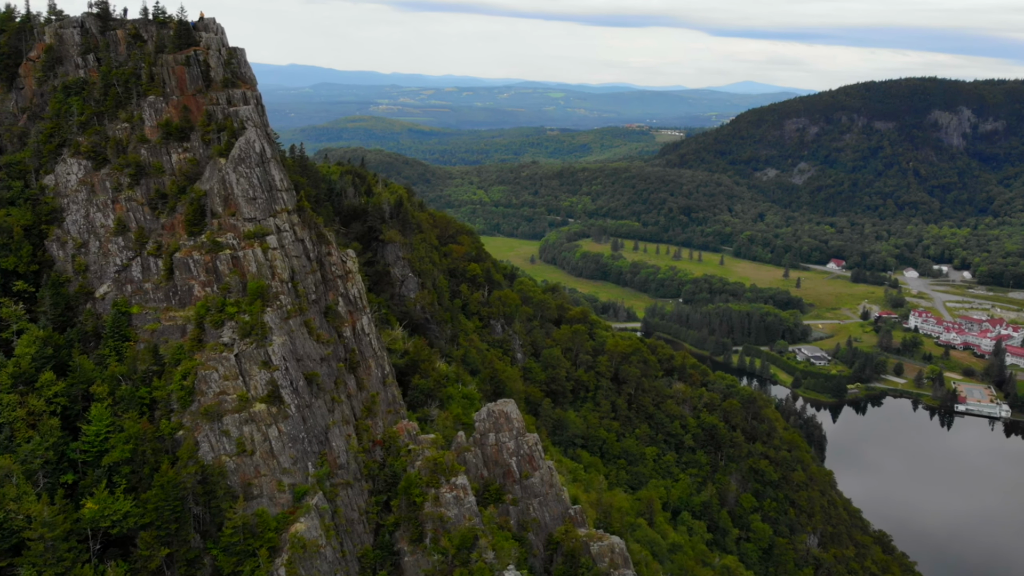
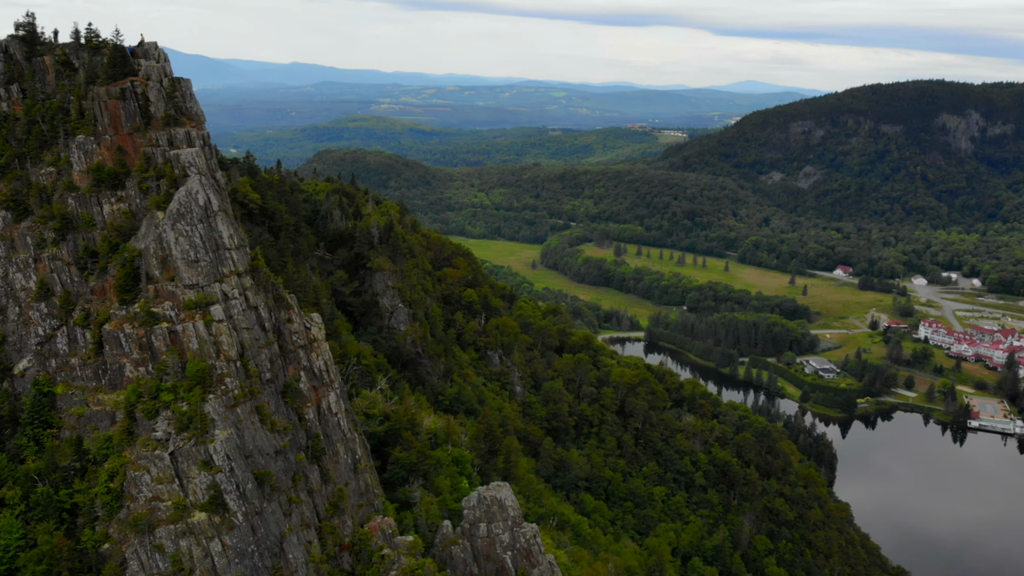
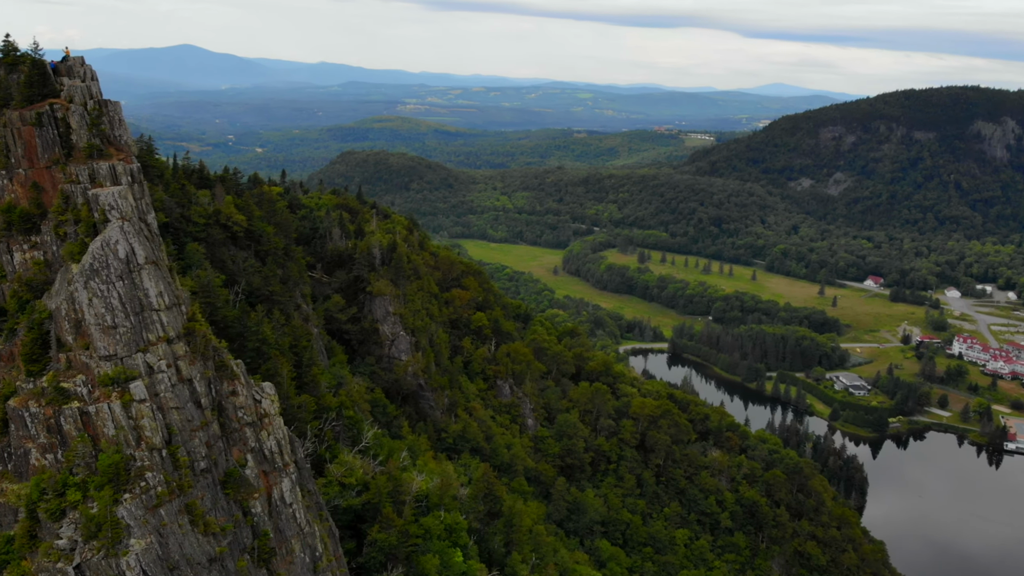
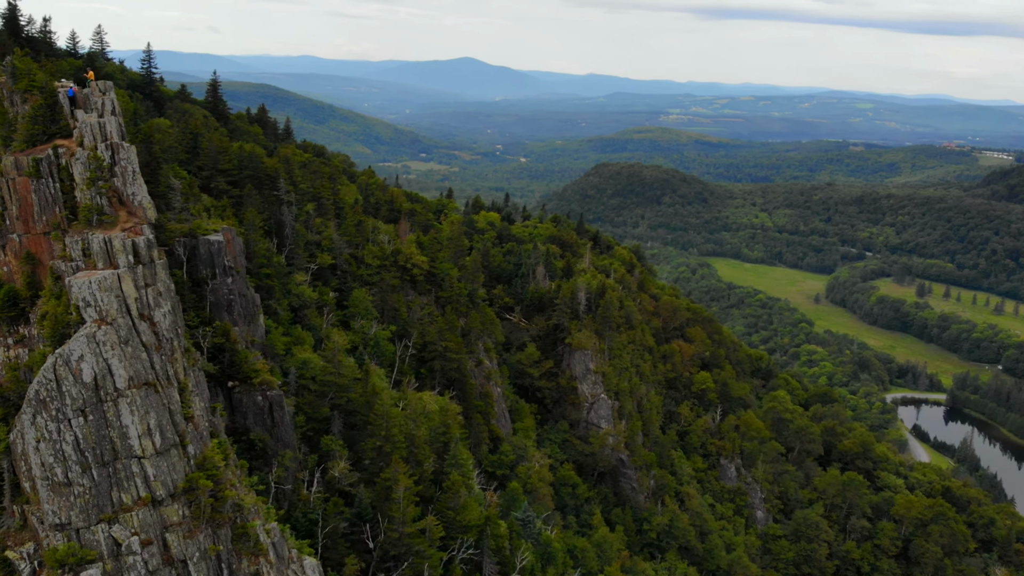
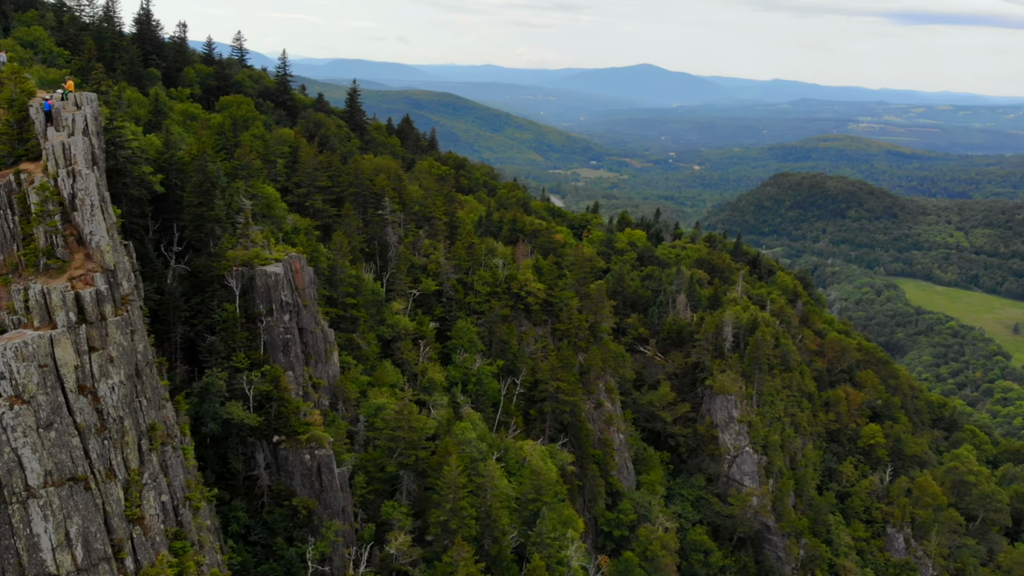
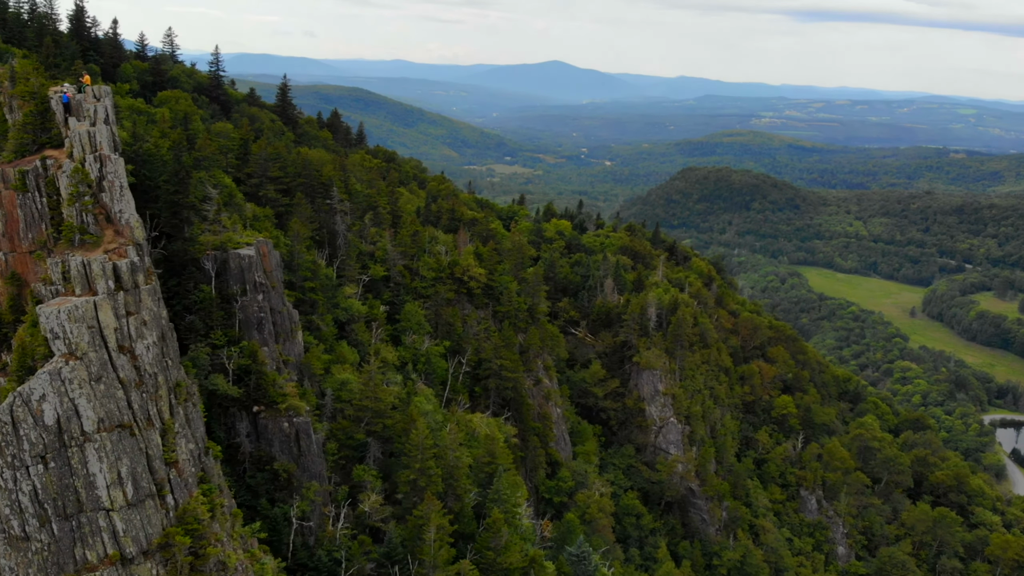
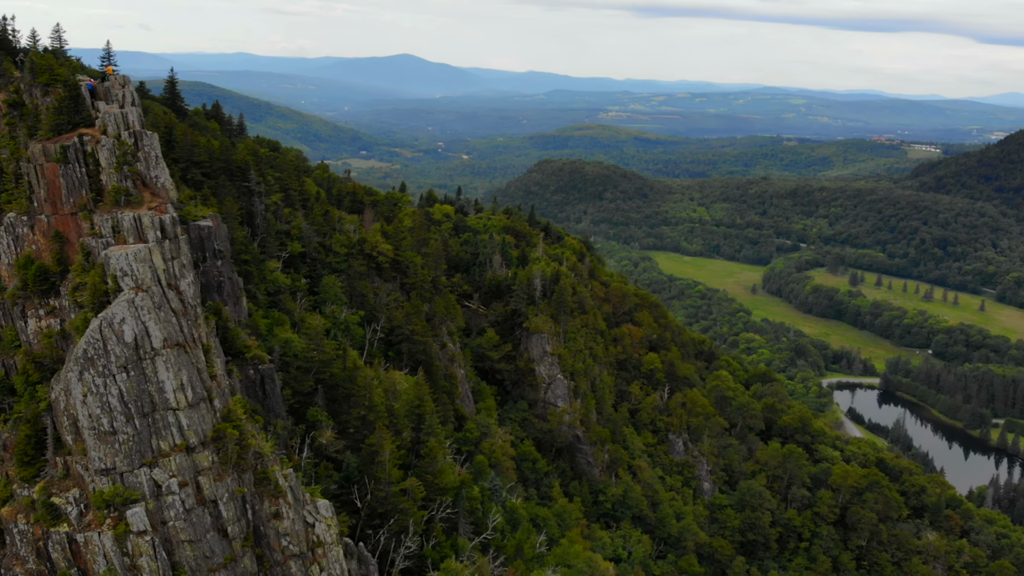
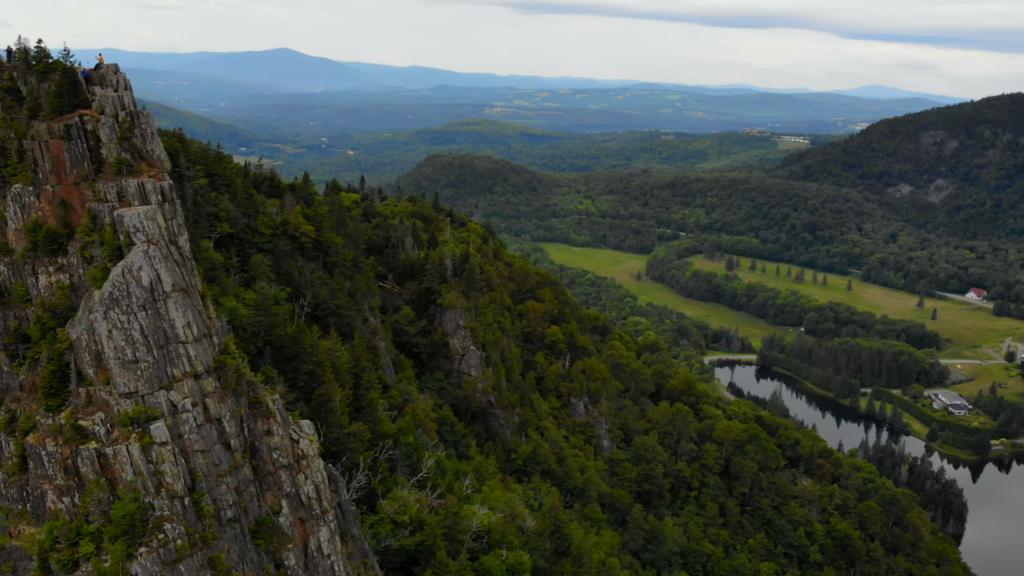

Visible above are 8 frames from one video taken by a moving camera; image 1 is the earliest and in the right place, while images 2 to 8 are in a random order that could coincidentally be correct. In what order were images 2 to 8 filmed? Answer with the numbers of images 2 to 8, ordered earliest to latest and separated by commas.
2, 3, 8, 7, 4, 6, 5
